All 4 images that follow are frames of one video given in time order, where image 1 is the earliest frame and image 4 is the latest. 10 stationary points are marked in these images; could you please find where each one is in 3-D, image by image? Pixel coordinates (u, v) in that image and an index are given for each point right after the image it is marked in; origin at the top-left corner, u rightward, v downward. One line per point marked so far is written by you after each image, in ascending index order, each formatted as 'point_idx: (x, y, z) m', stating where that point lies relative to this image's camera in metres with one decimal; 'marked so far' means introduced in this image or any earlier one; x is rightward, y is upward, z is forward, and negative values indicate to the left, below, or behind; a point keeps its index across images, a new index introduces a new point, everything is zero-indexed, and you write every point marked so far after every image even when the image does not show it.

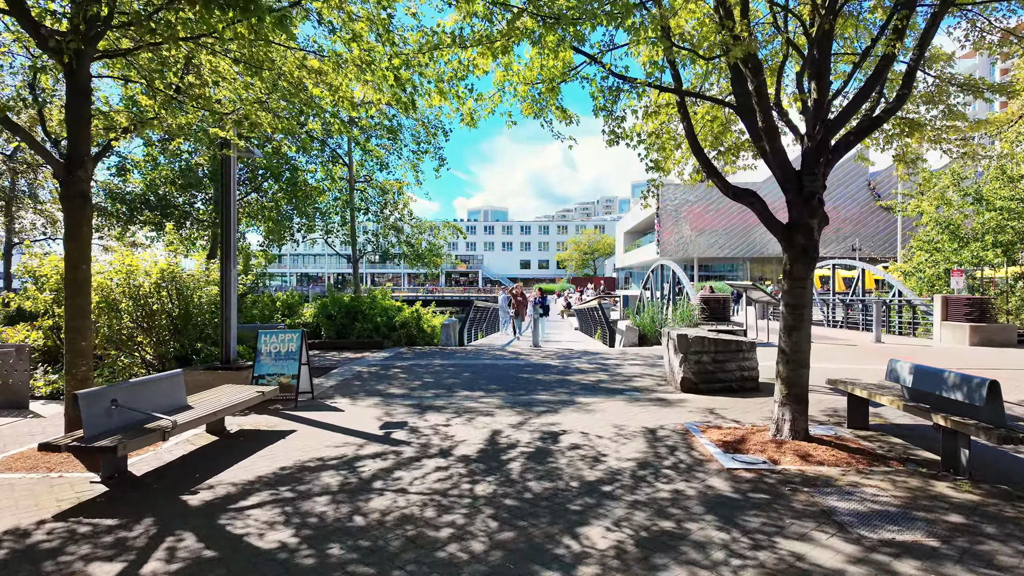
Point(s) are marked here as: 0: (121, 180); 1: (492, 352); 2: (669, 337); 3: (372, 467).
0: (-9.3, +2.6, +13.9) m
1: (-0.4, -1.4, +12.7) m
2: (+2.3, -0.7, +8.6) m
3: (-1.2, -1.5, +4.9) m
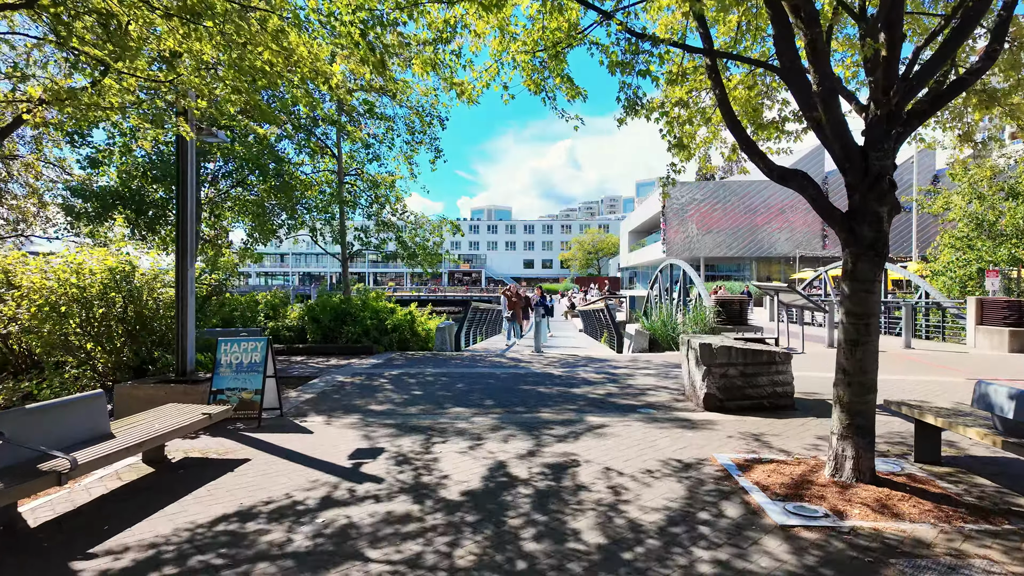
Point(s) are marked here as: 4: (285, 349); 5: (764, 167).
0: (-9.3, +2.6, +13.0) m
1: (-0.4, -1.4, +11.7) m
2: (+2.3, -0.7, +7.6) m
3: (-1.2, -1.5, +3.9) m
4: (-4.7, -1.2, +12.0) m
5: (+2.0, +1.0, +4.7) m
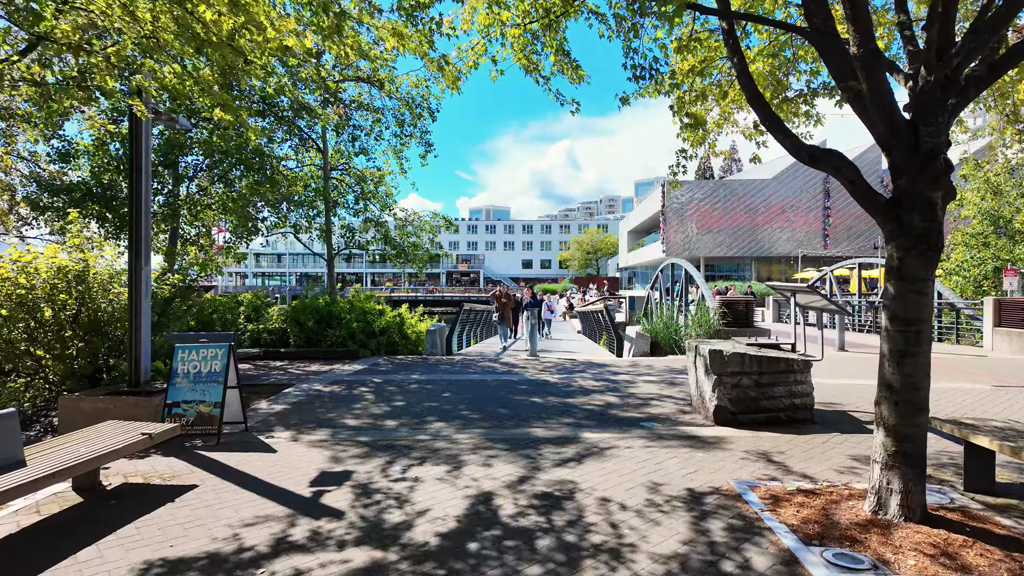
0: (-9.4, +2.5, +12.3) m
1: (-0.6, -1.4, +11.1) m
2: (+2.2, -0.7, +6.9) m
3: (-1.3, -1.5, +3.2) m
4: (-4.8, -1.3, +11.3) m
5: (+1.9, +1.0, +4.0) m
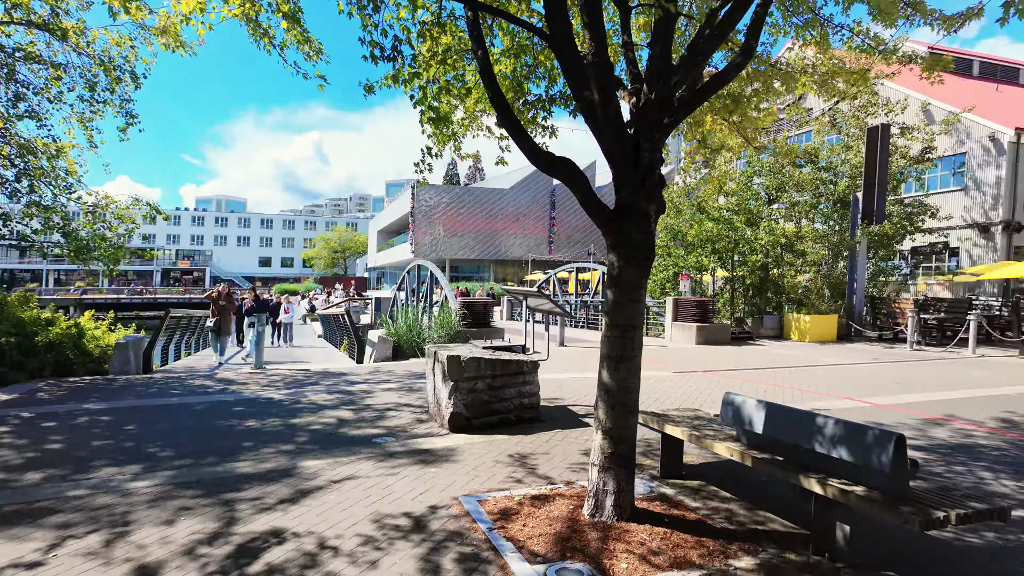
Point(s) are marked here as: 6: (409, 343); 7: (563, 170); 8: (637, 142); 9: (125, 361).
0: (-13.7, +2.5, +6.8) m
1: (-5.1, -1.5, +9.3) m
2: (-0.9, -0.8, +6.7) m
3: (-2.6, -1.6, +1.8) m
4: (-9.1, -1.3, +7.9) m
5: (+0.1, +0.9, +3.9) m
6: (-2.3, -1.2, +13.4) m
7: (+0.3, +0.8, +3.8) m
8: (+0.7, +0.9, +3.7) m
9: (-6.8, -1.2, +10.4) m
